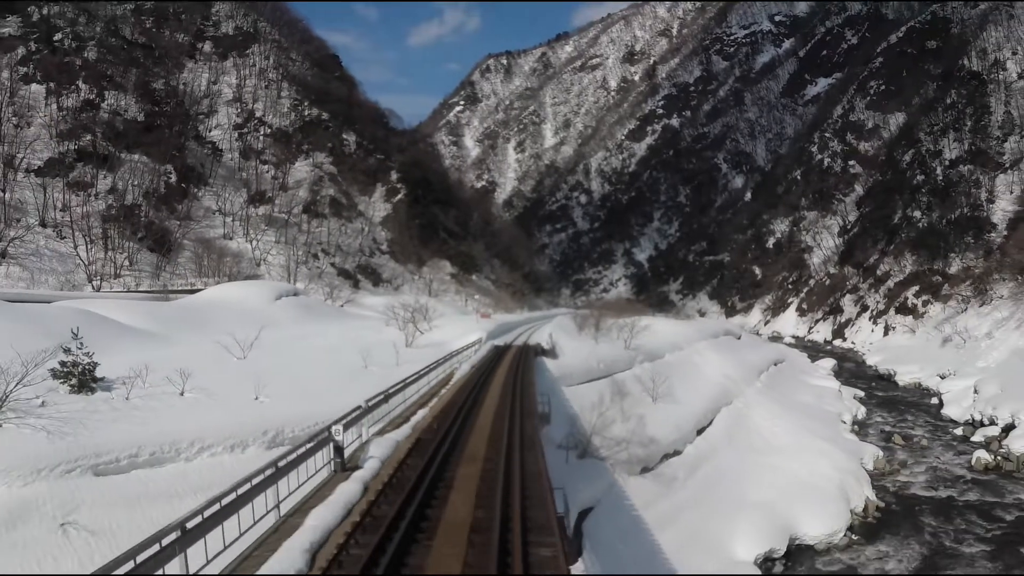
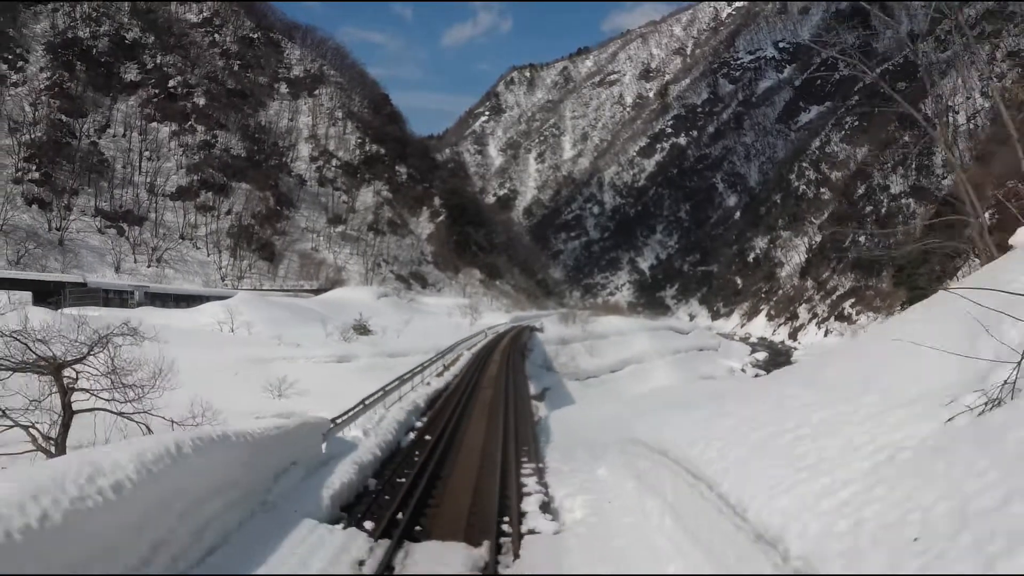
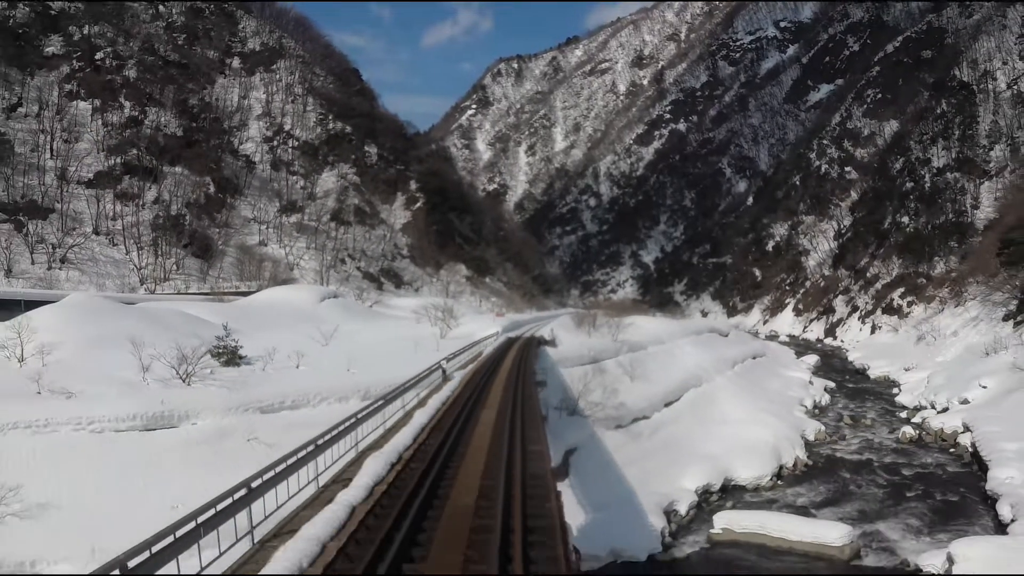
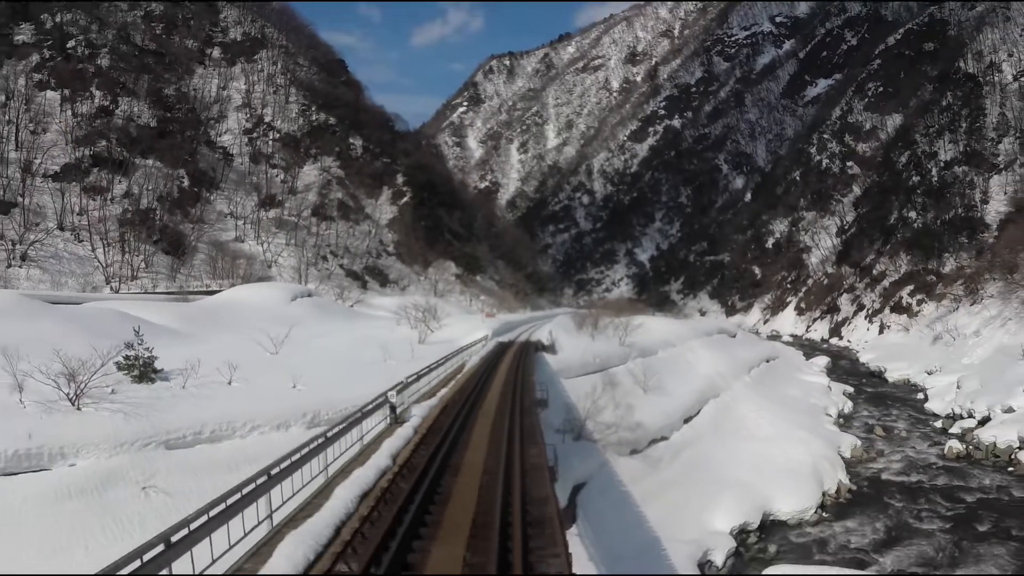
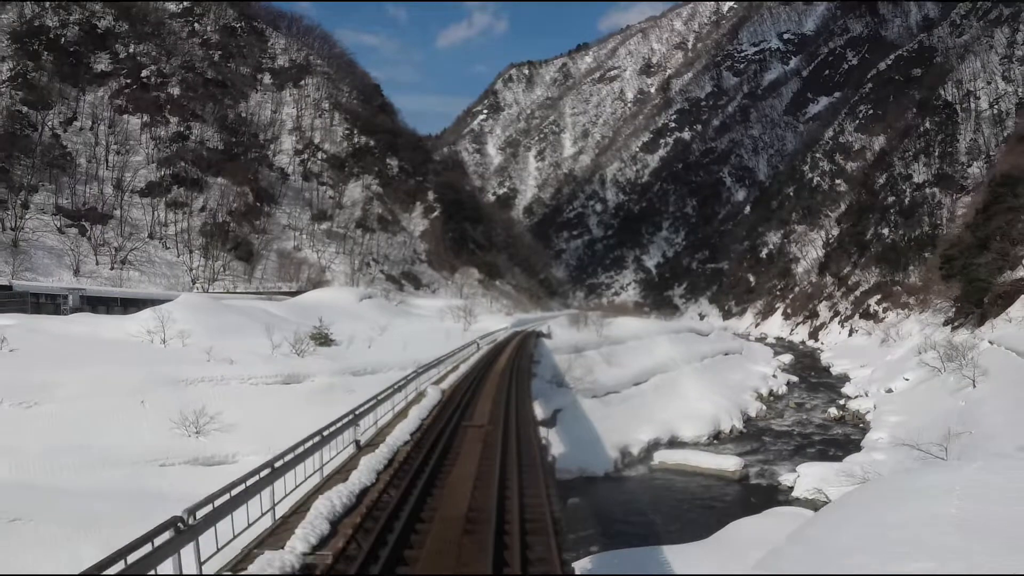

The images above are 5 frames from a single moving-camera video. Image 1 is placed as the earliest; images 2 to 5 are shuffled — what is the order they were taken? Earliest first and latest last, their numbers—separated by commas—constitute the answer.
4, 3, 5, 2
